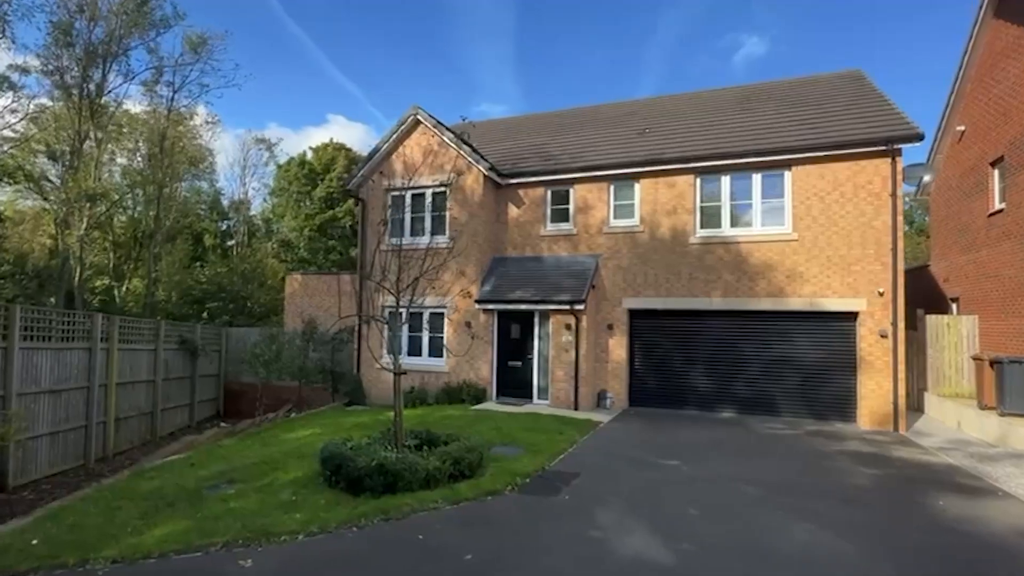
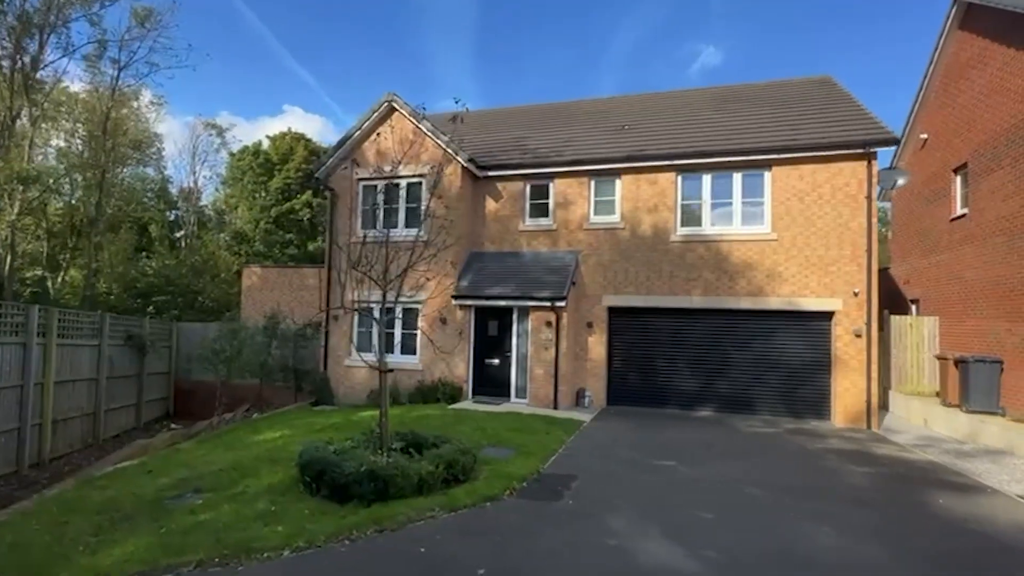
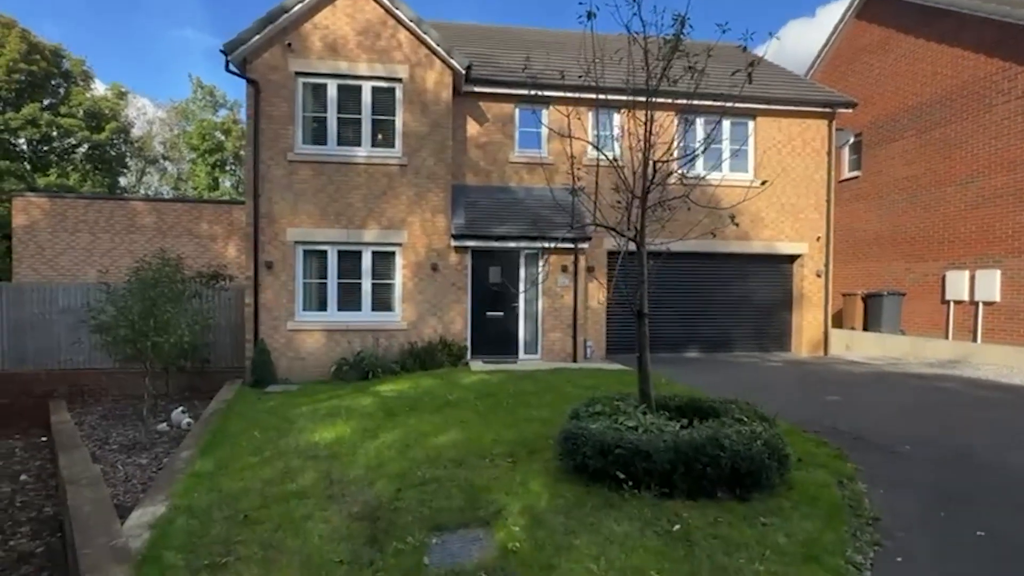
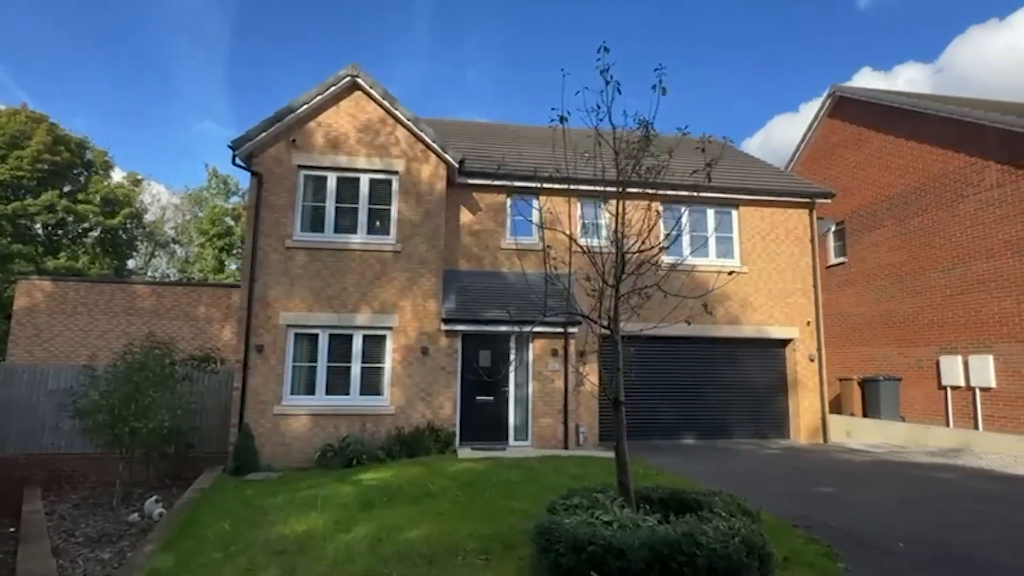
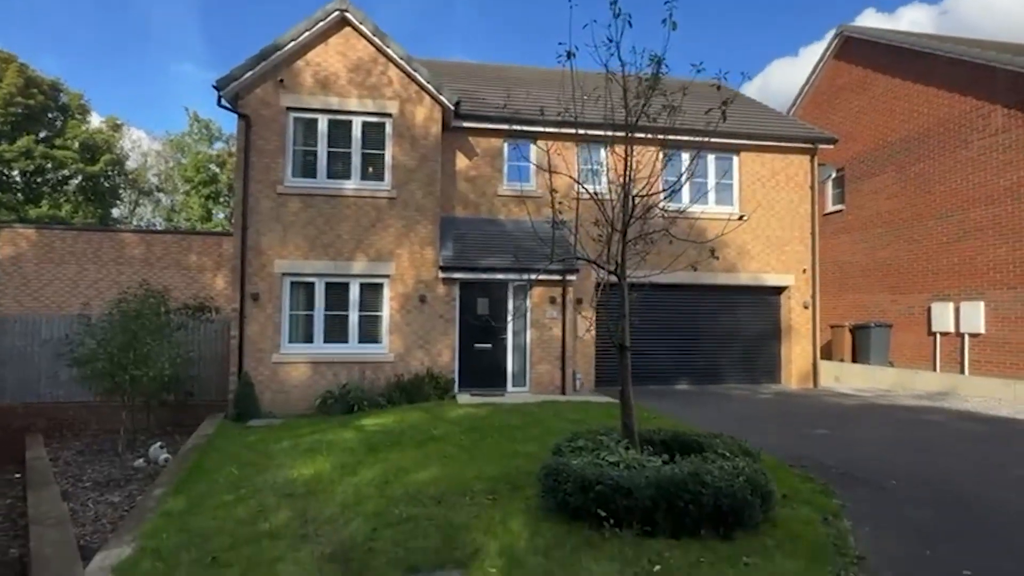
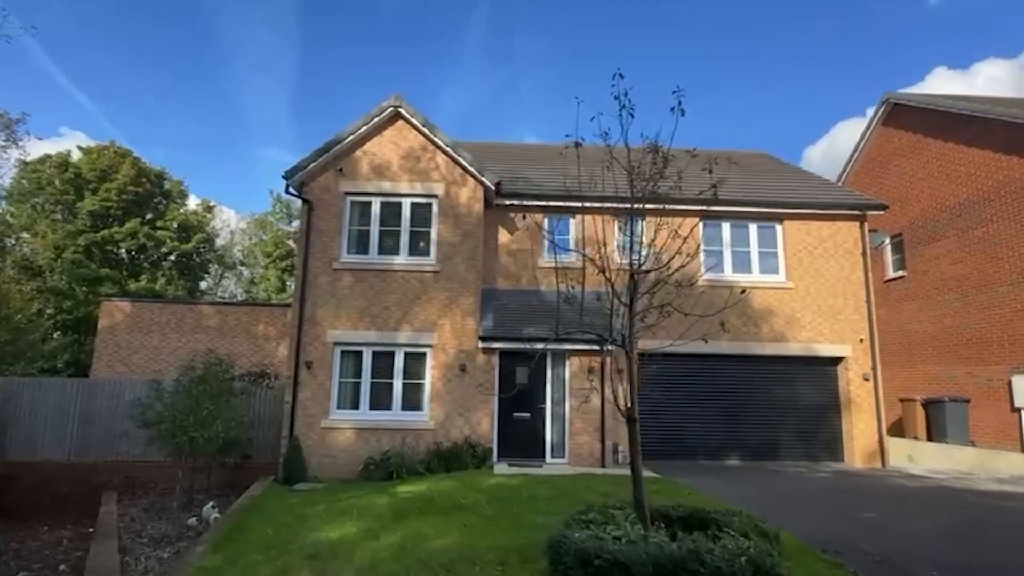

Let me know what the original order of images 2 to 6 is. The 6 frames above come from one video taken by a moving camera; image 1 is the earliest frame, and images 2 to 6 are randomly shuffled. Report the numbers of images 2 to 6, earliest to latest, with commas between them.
2, 6, 4, 5, 3
